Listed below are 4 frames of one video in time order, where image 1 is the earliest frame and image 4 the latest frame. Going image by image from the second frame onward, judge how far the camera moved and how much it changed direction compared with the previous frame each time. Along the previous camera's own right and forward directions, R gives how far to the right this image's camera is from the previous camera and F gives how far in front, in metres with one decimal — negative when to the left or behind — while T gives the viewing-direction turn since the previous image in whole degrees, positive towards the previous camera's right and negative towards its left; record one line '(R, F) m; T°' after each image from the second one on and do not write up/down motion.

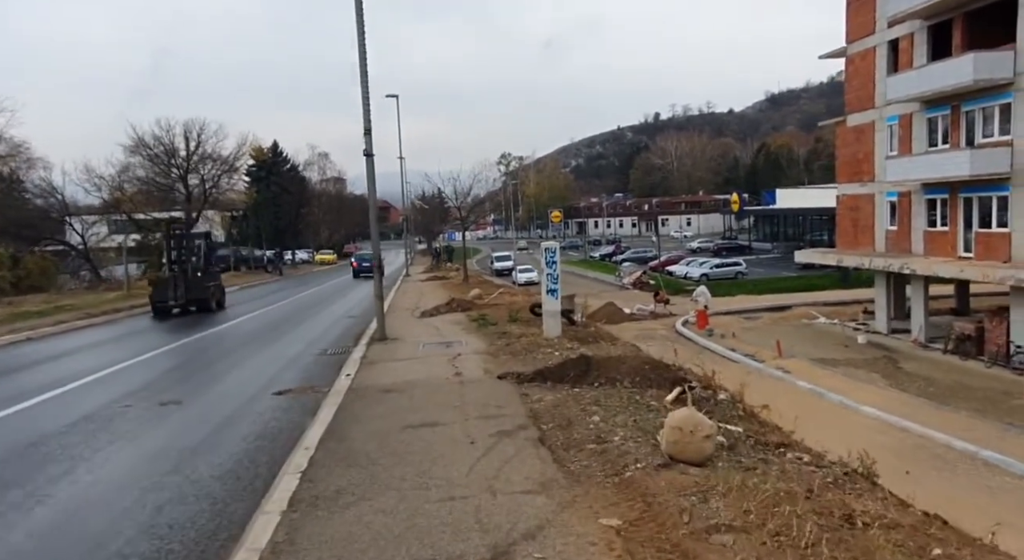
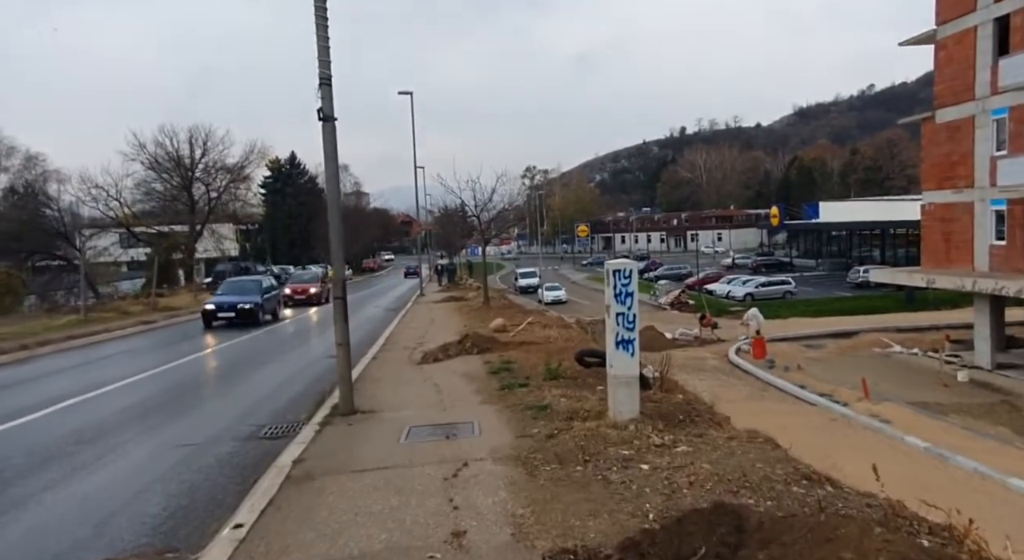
(-0.2, +4.4) m; -2°
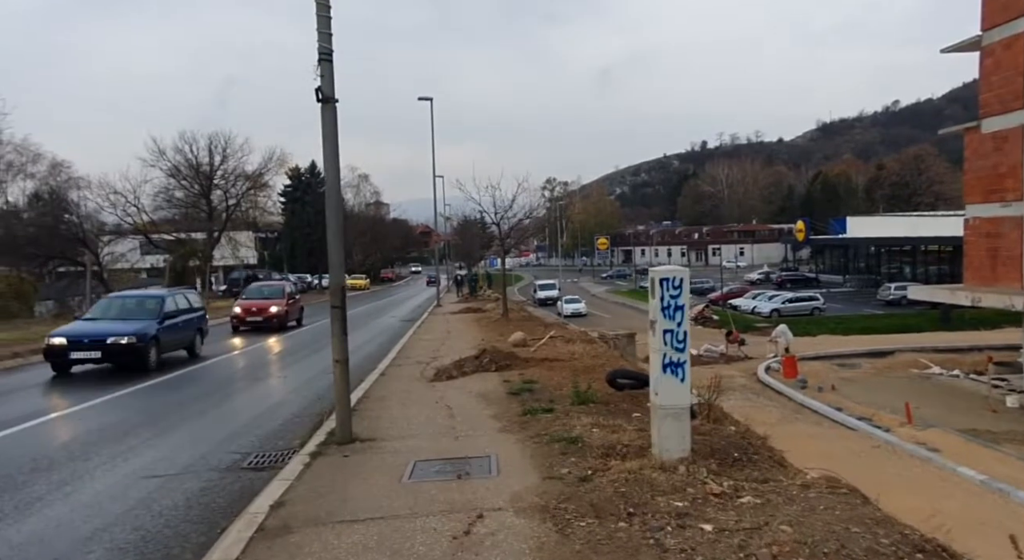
(-0.1, +1.1) m; -2°
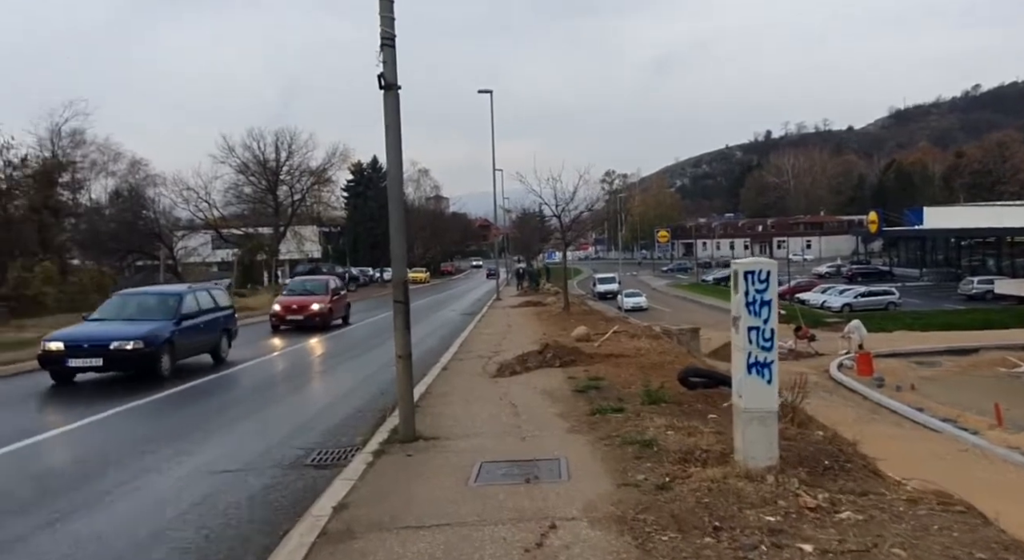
(-0.1, +0.3) m; -5°
